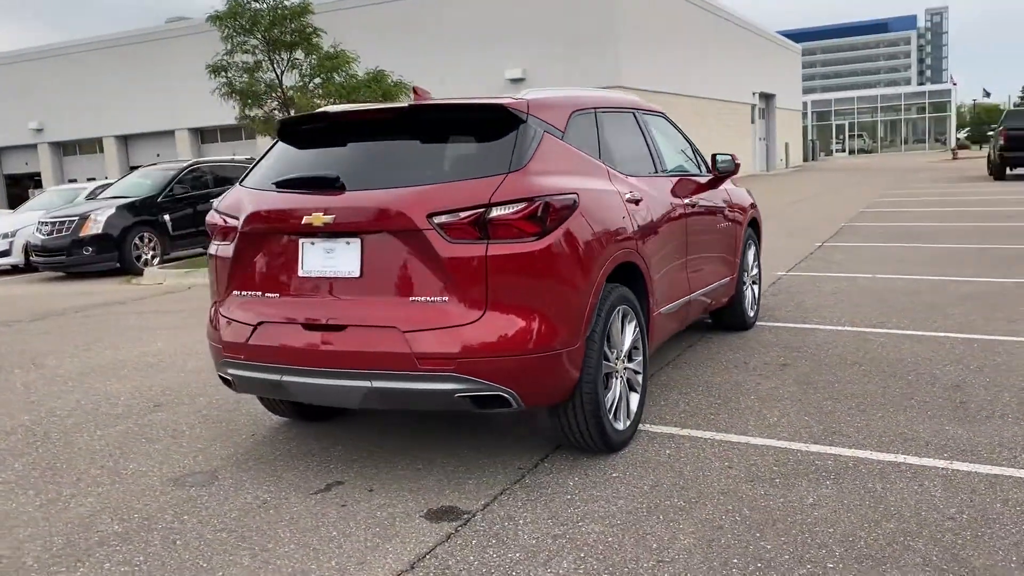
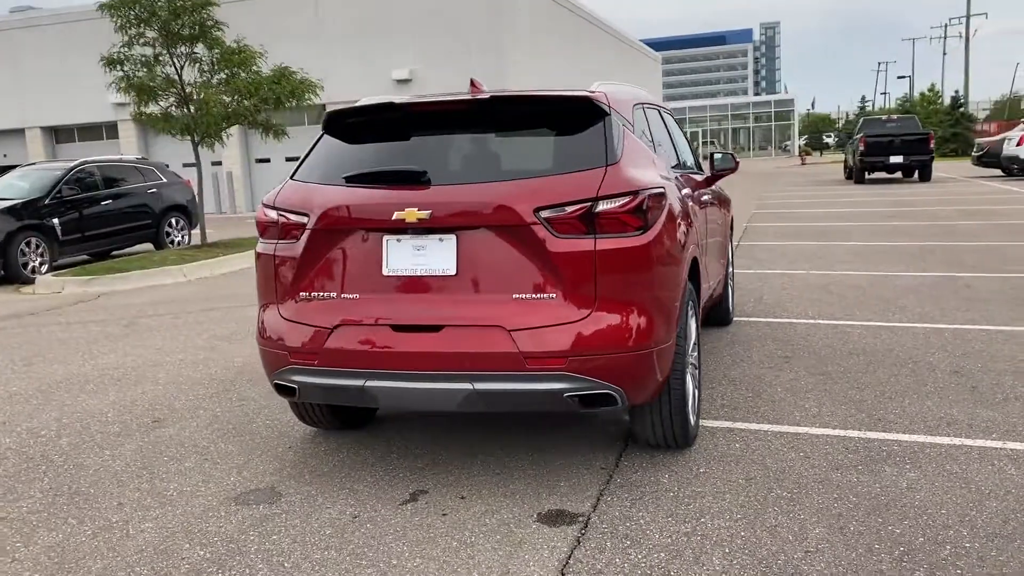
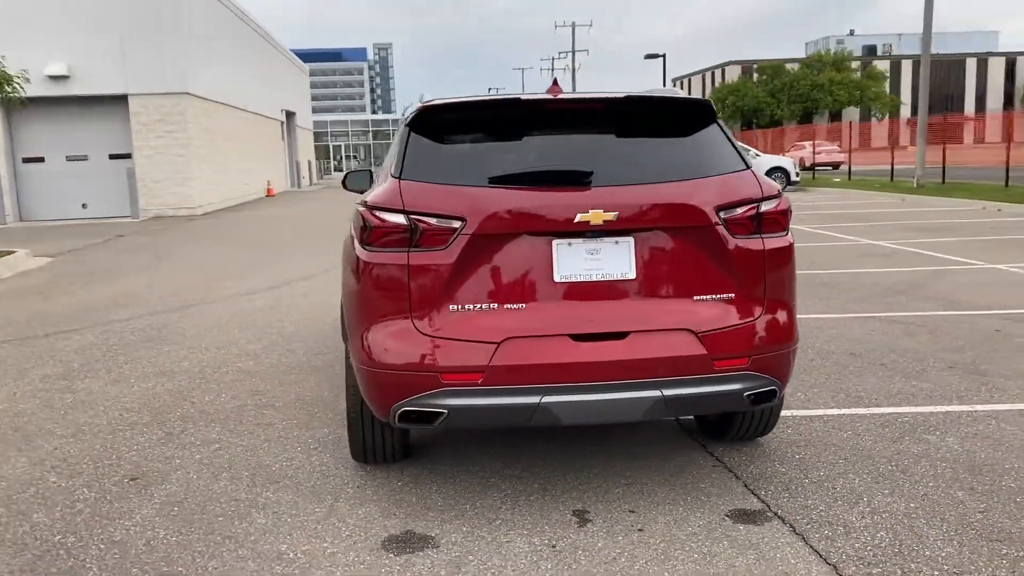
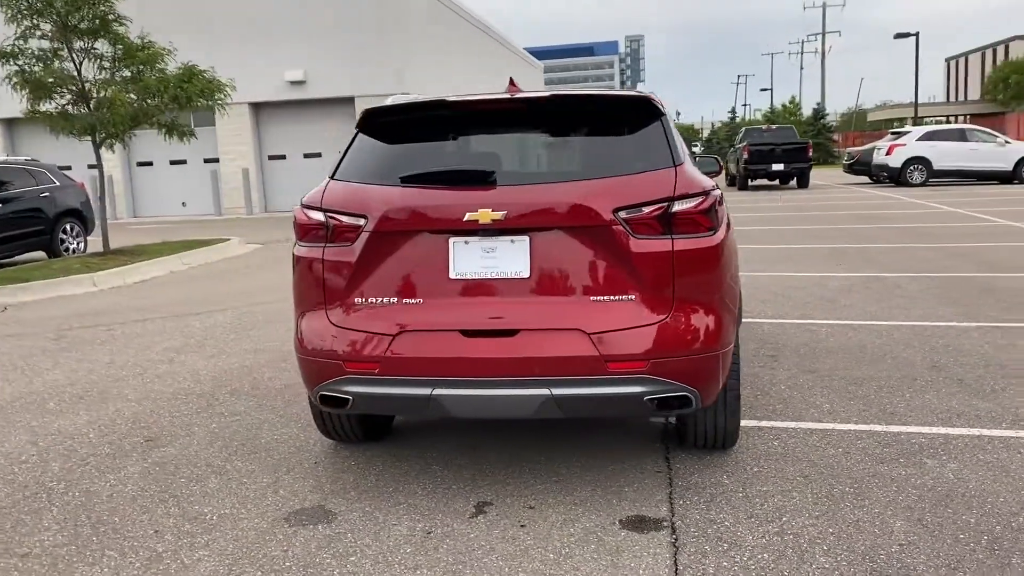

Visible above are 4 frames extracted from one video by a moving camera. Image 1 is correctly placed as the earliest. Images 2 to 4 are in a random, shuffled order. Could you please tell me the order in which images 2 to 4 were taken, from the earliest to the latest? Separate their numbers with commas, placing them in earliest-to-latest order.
2, 4, 3
